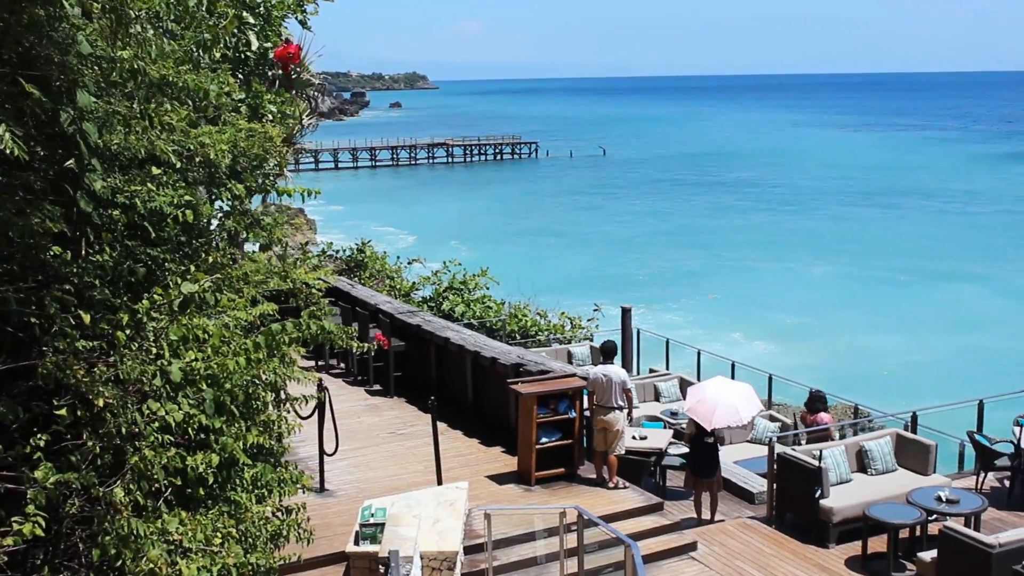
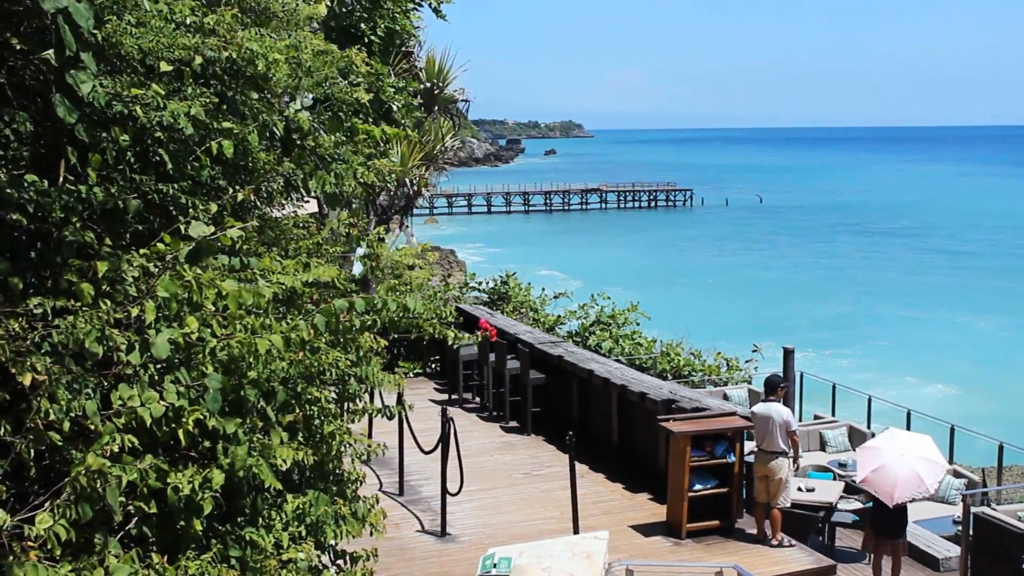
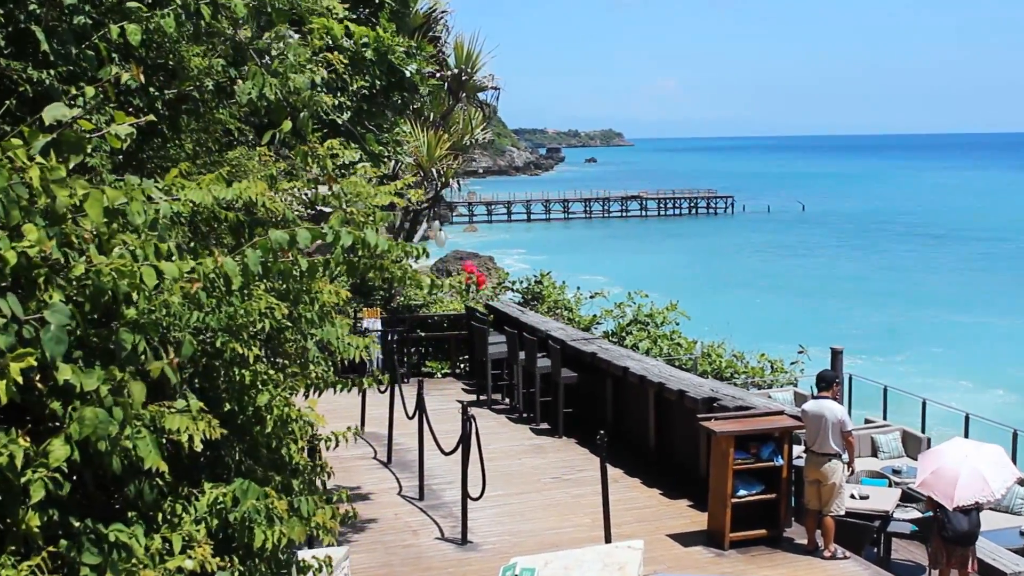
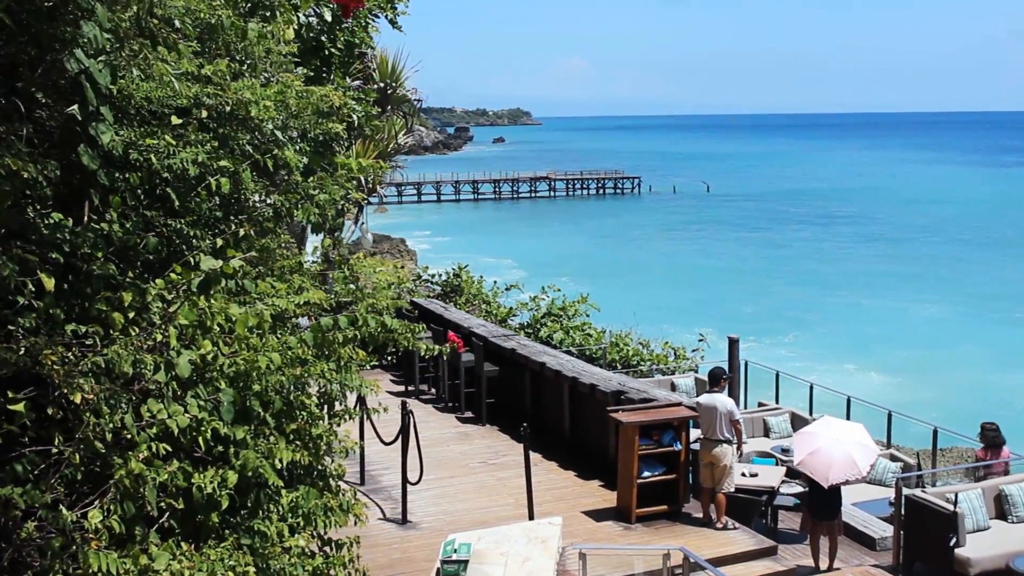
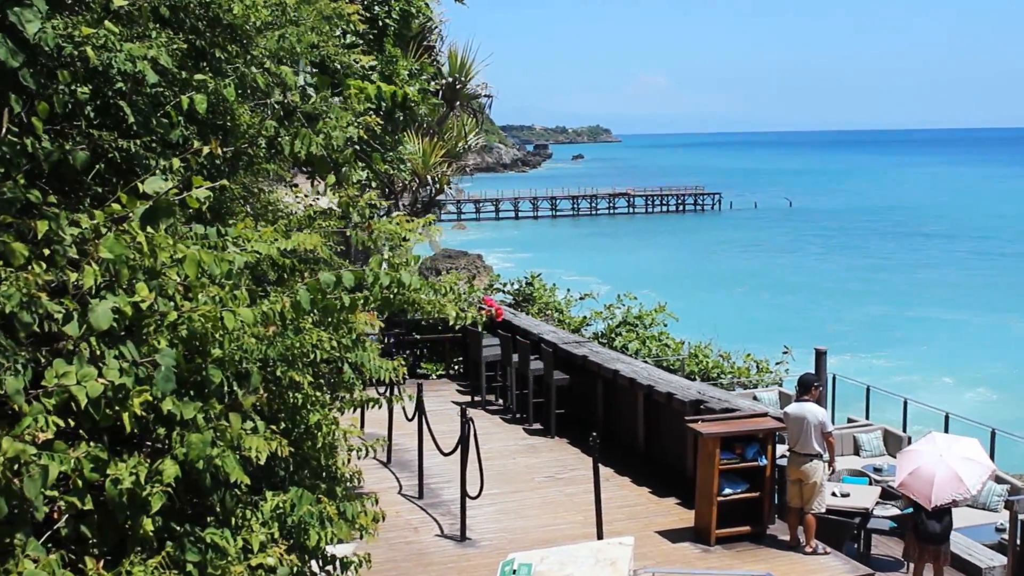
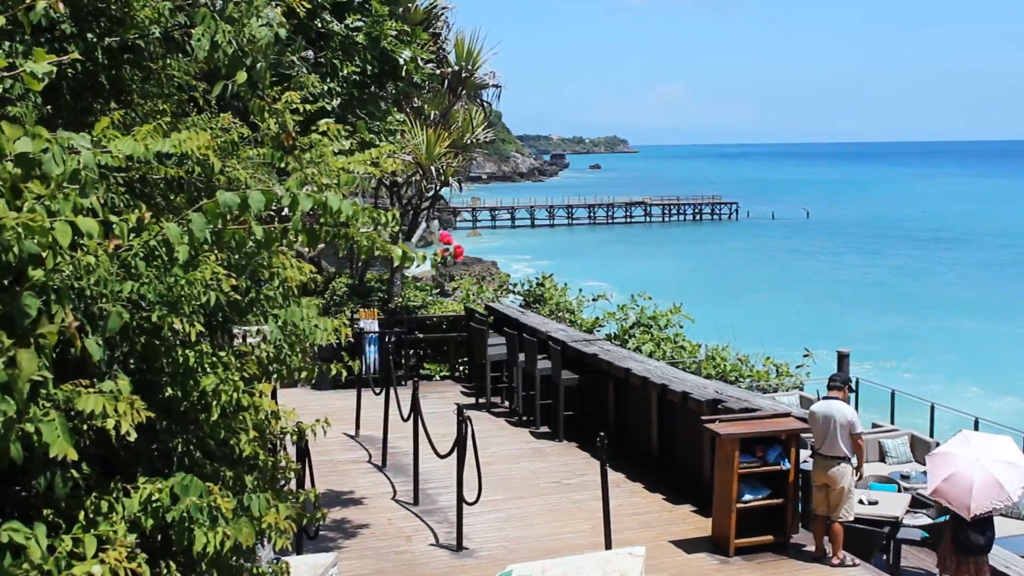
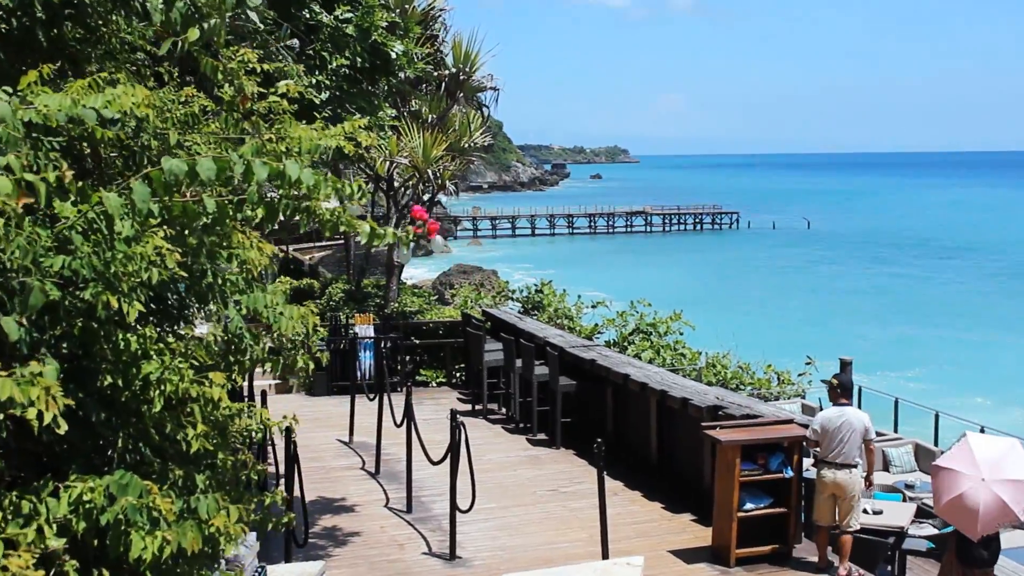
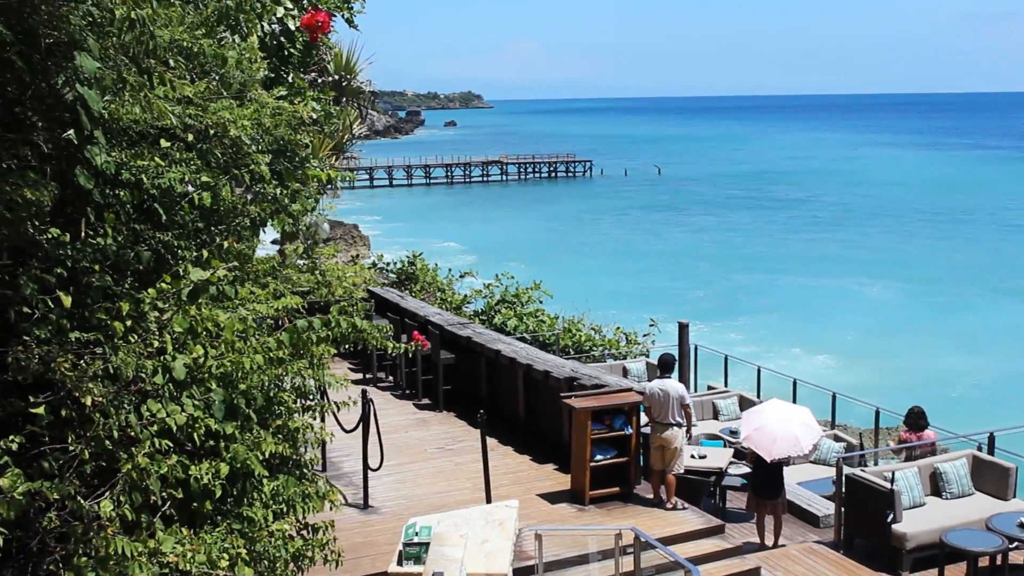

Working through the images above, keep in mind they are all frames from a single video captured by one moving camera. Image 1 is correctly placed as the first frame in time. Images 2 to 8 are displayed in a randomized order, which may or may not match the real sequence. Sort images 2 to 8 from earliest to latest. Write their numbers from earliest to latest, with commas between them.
8, 4, 2, 5, 3, 6, 7
